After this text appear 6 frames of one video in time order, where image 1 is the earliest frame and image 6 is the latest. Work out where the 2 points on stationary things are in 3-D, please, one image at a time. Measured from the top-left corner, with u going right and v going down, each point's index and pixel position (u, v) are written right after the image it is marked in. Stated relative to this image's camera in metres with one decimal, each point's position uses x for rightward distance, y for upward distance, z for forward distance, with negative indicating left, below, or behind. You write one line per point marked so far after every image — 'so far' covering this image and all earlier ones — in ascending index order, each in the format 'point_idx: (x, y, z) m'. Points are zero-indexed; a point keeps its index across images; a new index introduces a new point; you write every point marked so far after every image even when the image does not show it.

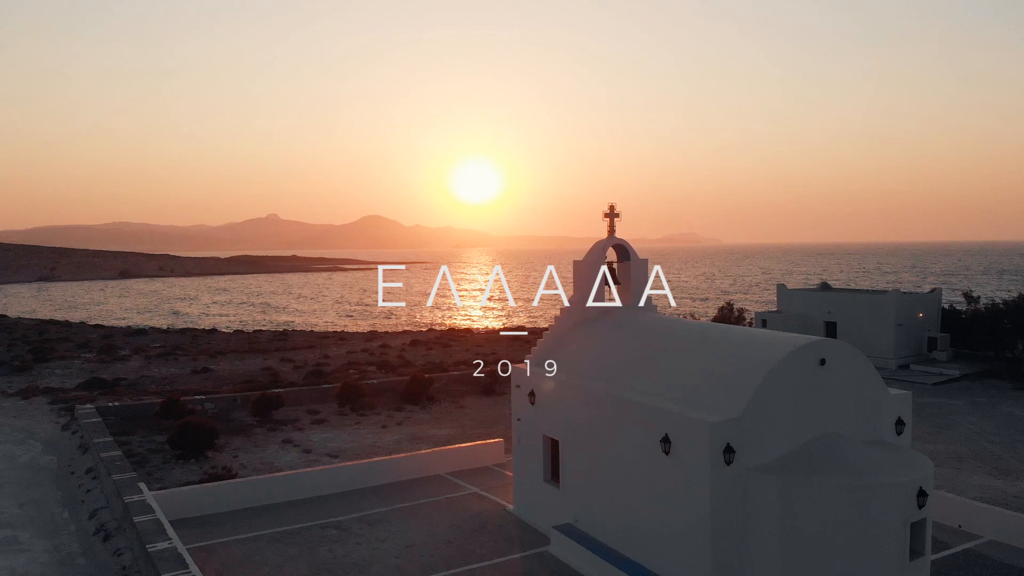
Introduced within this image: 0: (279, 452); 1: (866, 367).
0: (-6.1, -4.3, +17.4) m
1: (+4.8, -1.1, +9.2) m
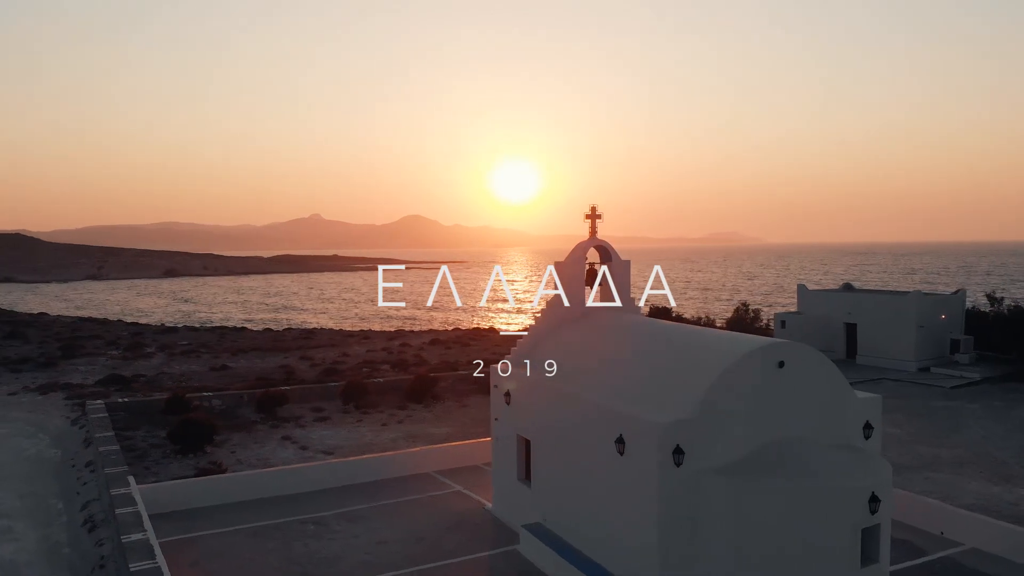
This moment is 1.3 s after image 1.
0: (-6.3, -4.3, +17.7) m
1: (+4.3, -1.1, +9.1) m
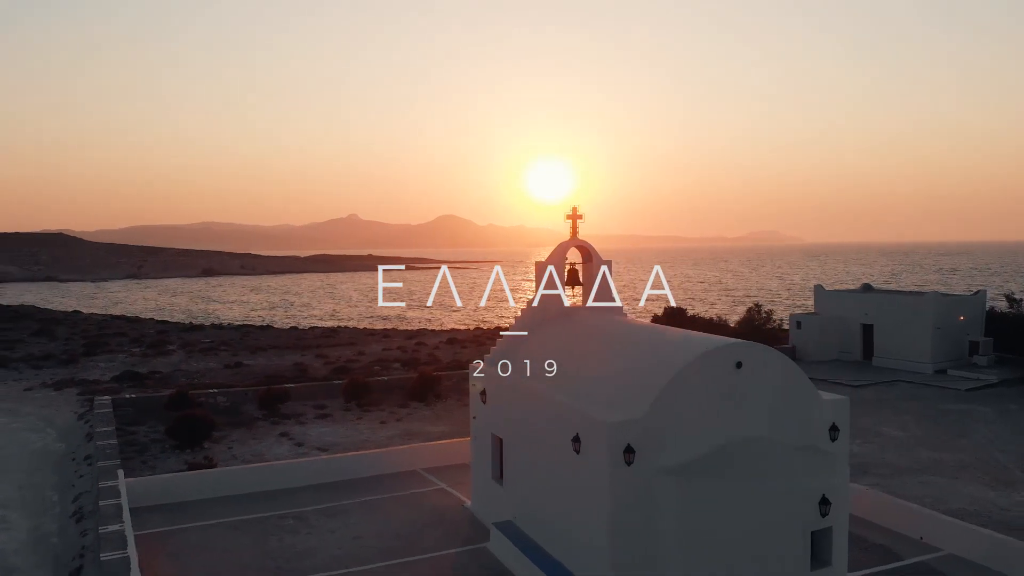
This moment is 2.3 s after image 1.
0: (-6.5, -4.2, +18.0) m
1: (+3.7, -1.1, +9.0) m
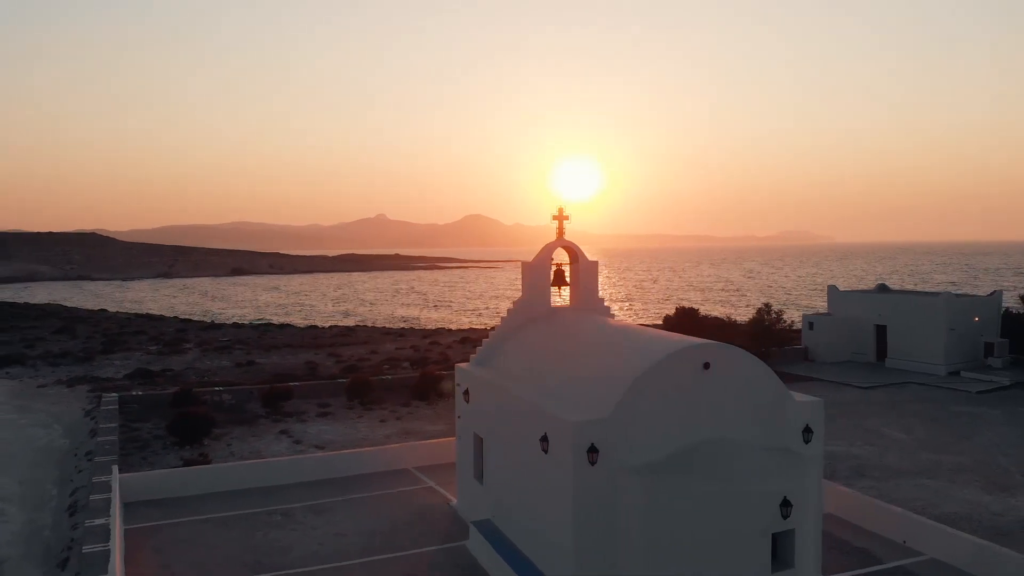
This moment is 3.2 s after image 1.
0: (-6.6, -4.2, +18.3) m
1: (+3.3, -1.1, +9.0) m
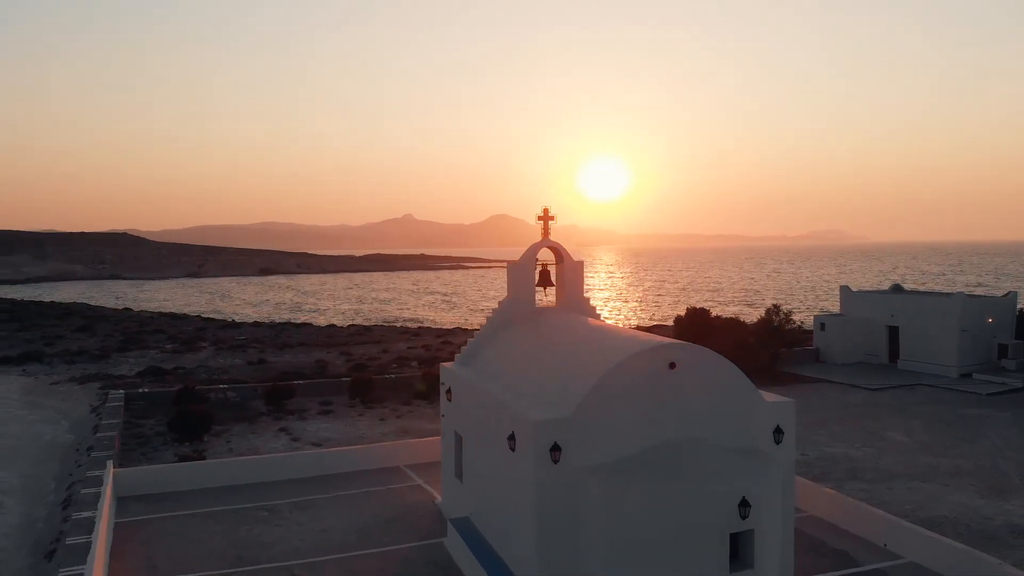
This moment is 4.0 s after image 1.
0: (-6.8, -4.2, +18.6) m
1: (+2.9, -1.1, +9.0) m
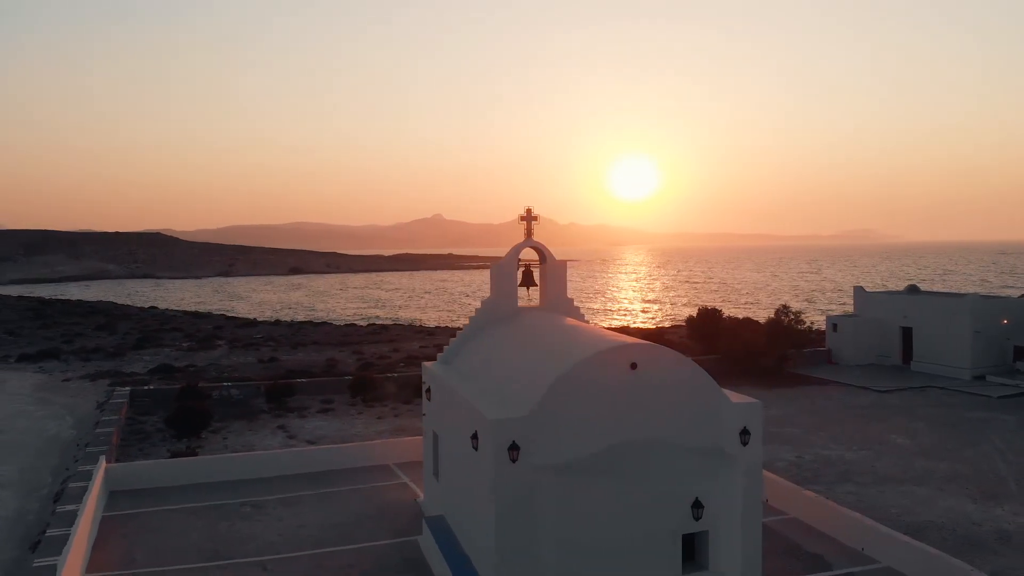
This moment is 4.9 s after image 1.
0: (-7.0, -4.2, +18.9) m
1: (+2.4, -1.2, +9.0) m
